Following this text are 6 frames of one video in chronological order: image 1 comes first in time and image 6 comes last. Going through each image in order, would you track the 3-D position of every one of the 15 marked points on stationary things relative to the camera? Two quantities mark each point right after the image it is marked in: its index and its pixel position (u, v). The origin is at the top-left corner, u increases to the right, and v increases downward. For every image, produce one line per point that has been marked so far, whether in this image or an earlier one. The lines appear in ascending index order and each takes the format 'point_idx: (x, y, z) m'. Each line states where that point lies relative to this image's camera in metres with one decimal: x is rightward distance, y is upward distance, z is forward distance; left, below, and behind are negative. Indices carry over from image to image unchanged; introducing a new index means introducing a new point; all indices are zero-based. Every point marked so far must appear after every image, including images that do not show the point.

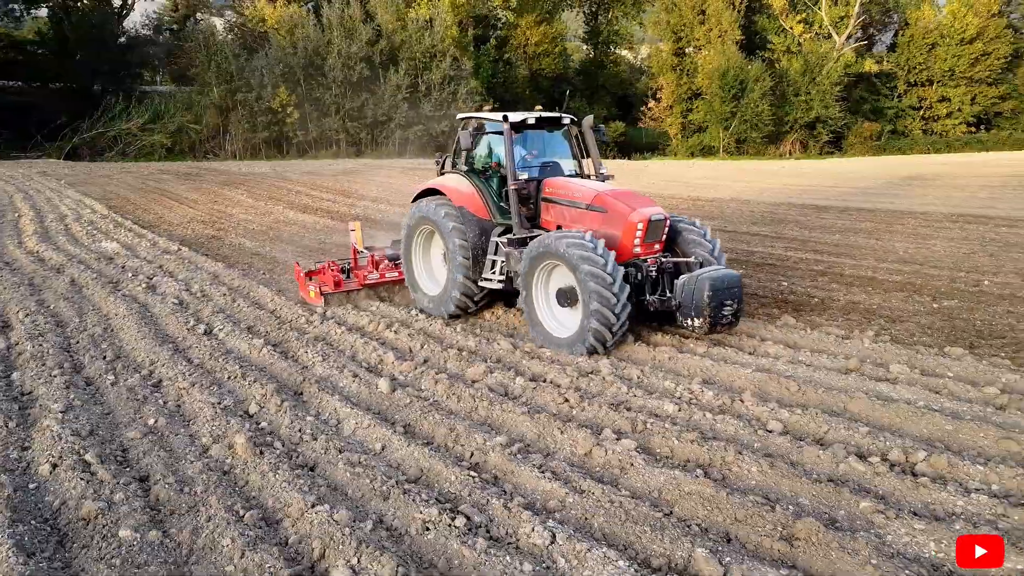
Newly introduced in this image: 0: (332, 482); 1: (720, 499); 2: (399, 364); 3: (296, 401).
0: (-0.8, -0.9, +3.4) m
1: (+0.8, -0.9, +3.0) m
2: (-0.8, -0.5, +5.2) m
3: (-1.3, -0.7, +4.6) m
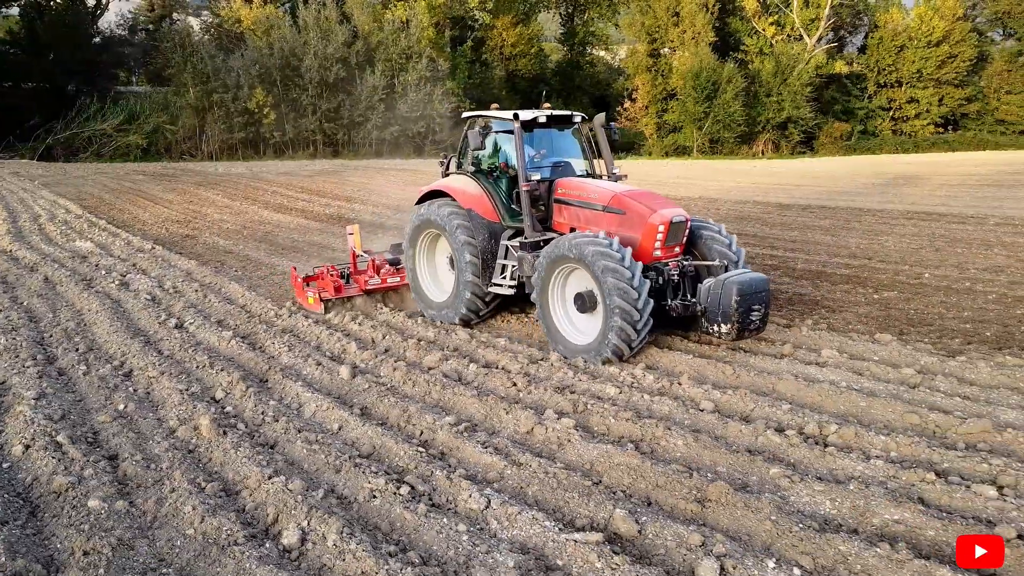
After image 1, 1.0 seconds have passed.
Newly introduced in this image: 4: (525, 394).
0: (-1.1, -0.8, +3.7) m
1: (+0.6, -0.8, +3.3) m
2: (-1.1, -0.5, +5.4) m
3: (-1.6, -0.6, +4.8) m
4: (+0.1, -0.6, +4.4) m
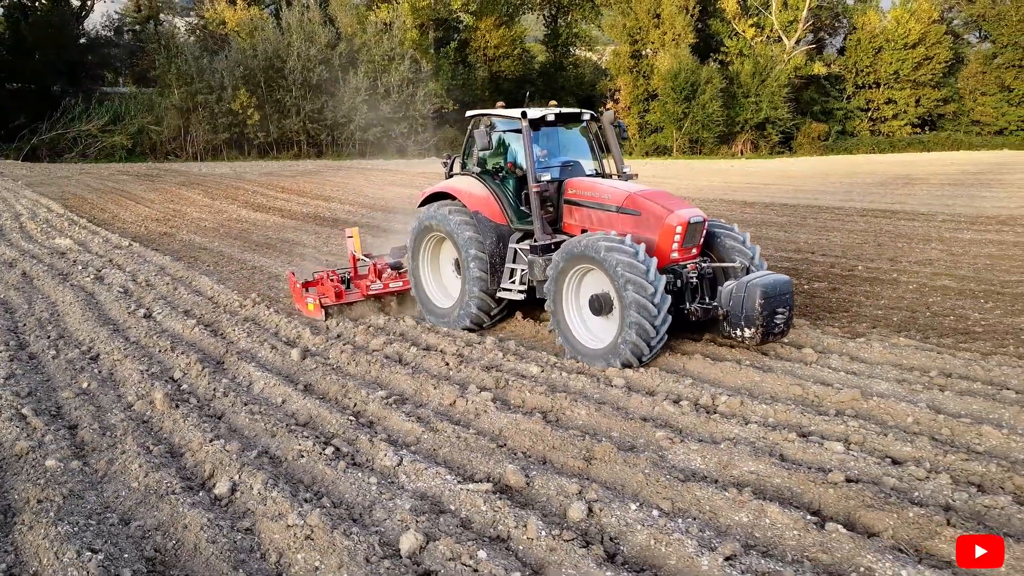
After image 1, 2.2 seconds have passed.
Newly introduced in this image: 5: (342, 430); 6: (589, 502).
0: (-1.5, -0.7, +4.1) m
1: (+0.2, -0.7, +3.8) m
2: (-1.5, -0.4, +5.8) m
3: (-2.0, -0.5, +5.2) m
4: (-0.4, -0.5, +4.8) m
5: (-0.9, -0.7, +4.0) m
6: (+0.3, -0.9, +3.0) m
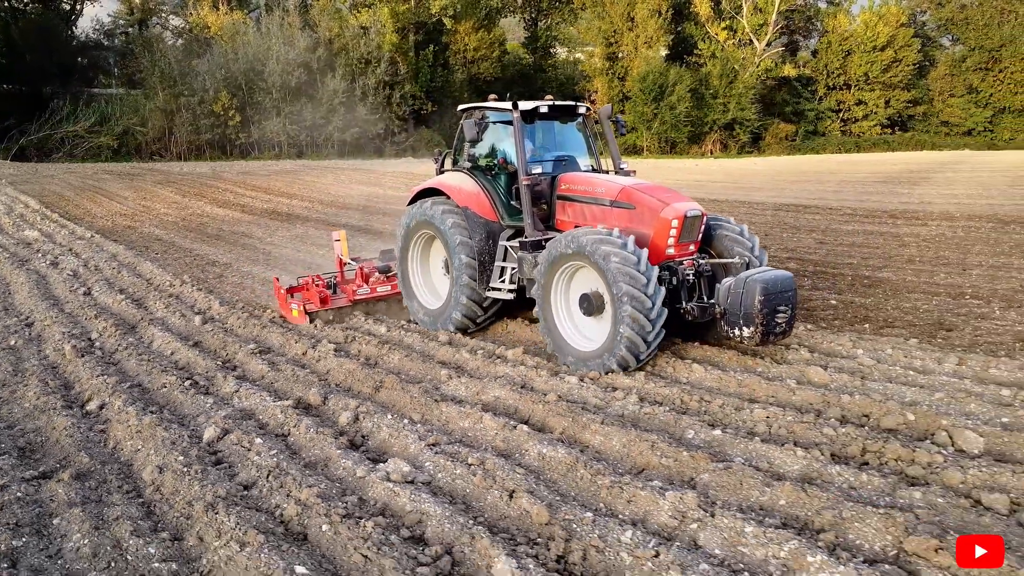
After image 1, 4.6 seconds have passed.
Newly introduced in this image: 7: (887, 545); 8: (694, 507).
0: (-2.6, -0.5, +5.1) m
1: (-1.0, -0.5, +4.8) m
2: (-2.6, -0.2, +6.9) m
3: (-3.1, -0.4, +6.2) m
4: (-1.5, -0.3, +5.8) m
5: (-2.0, -0.5, +5.0) m
6: (-0.8, -0.7, +4.1) m
7: (+1.2, -0.9, +2.4) m
8: (+0.7, -0.8, +2.7) m
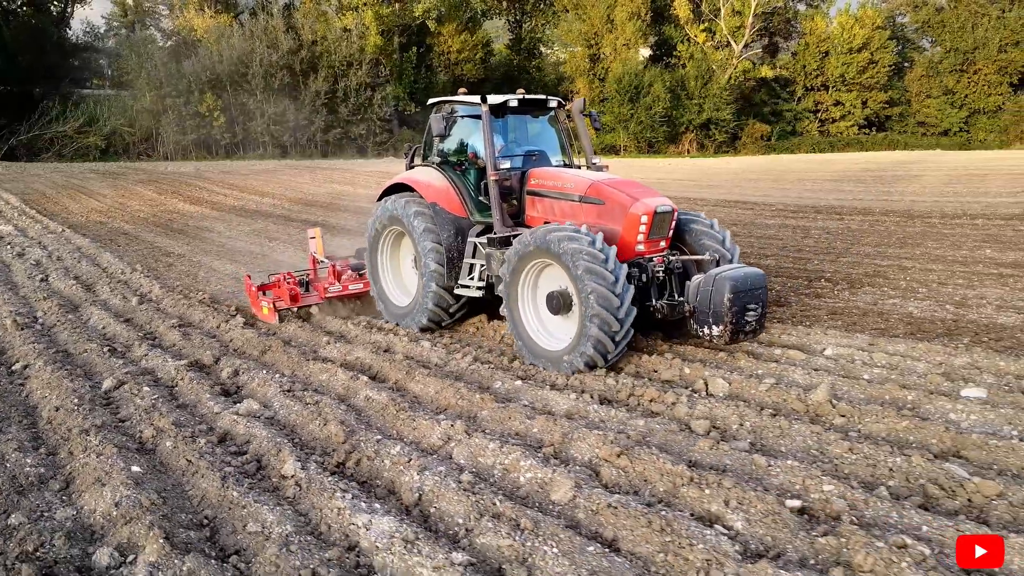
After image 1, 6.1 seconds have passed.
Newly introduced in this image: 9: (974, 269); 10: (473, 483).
0: (-3.5, -0.4, +5.9) m
1: (-1.9, -0.4, +5.5) m
2: (-3.5, 0.0, +7.6) m
3: (-4.0, -0.2, +7.0) m
4: (-2.4, -0.2, +6.6) m
5: (-2.9, -0.4, +5.8) m
6: (-1.7, -0.5, +4.8) m
7: (+0.3, -0.7, +3.2) m
8: (-0.2, -0.7, +3.5) m
9: (+4.2, +0.2, +7.0) m
10: (-0.2, -0.8, +3.0) m
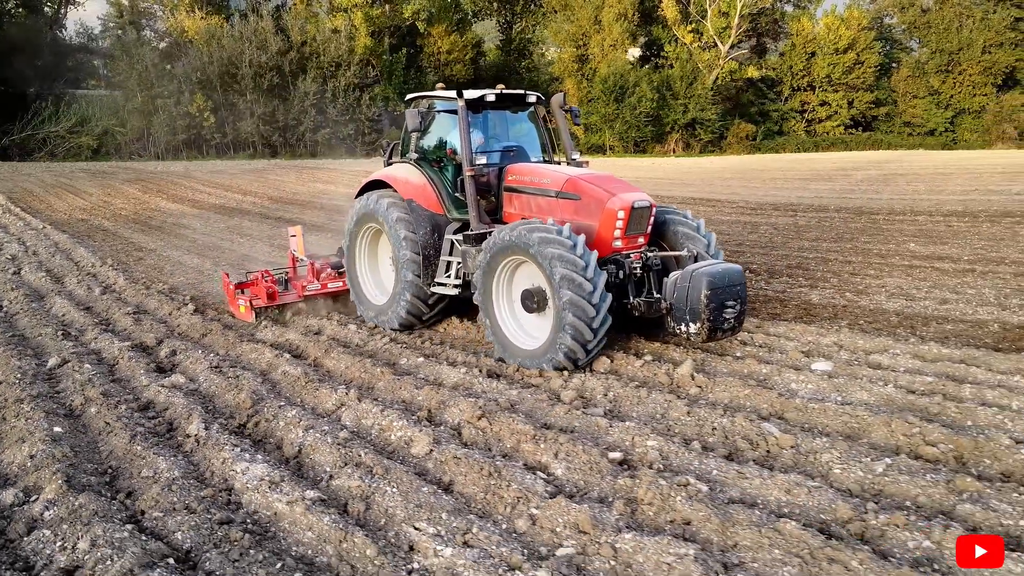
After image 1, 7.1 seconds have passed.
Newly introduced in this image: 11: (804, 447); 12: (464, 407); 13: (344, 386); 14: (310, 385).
0: (-4.1, -0.3, +6.3) m
1: (-2.4, -0.3, +5.9) m
2: (-4.1, 0.0, +8.0) m
3: (-4.6, -0.1, +7.4) m
4: (-2.9, -0.1, +7.0) m
5: (-3.5, -0.3, +6.2) m
6: (-2.3, -0.4, +5.2) m
7: (-0.2, -0.6, +3.6) m
8: (-0.8, -0.6, +3.9) m
9: (+3.7, +0.3, +7.4) m
10: (-0.7, -0.7, +3.4) m
11: (+1.2, -0.6, +3.0) m
12: (-0.2, -0.6, +3.7) m
13: (-0.9, -0.5, +4.1) m
14: (-1.1, -0.5, +4.2) m
